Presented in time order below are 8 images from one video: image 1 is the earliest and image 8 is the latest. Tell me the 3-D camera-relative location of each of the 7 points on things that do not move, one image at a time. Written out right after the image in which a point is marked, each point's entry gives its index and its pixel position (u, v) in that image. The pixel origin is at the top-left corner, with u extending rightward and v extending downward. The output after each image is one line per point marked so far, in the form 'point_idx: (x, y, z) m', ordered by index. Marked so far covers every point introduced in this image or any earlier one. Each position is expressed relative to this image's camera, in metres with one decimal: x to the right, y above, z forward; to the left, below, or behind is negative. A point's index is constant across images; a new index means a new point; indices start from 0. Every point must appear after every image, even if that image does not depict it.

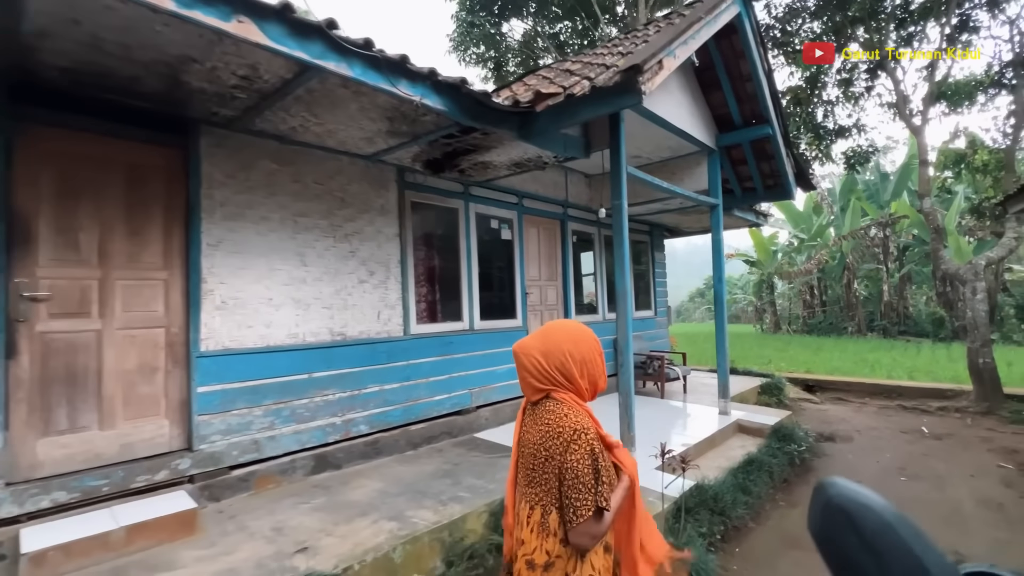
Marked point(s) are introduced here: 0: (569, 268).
0: (+0.8, +0.3, +6.5) m
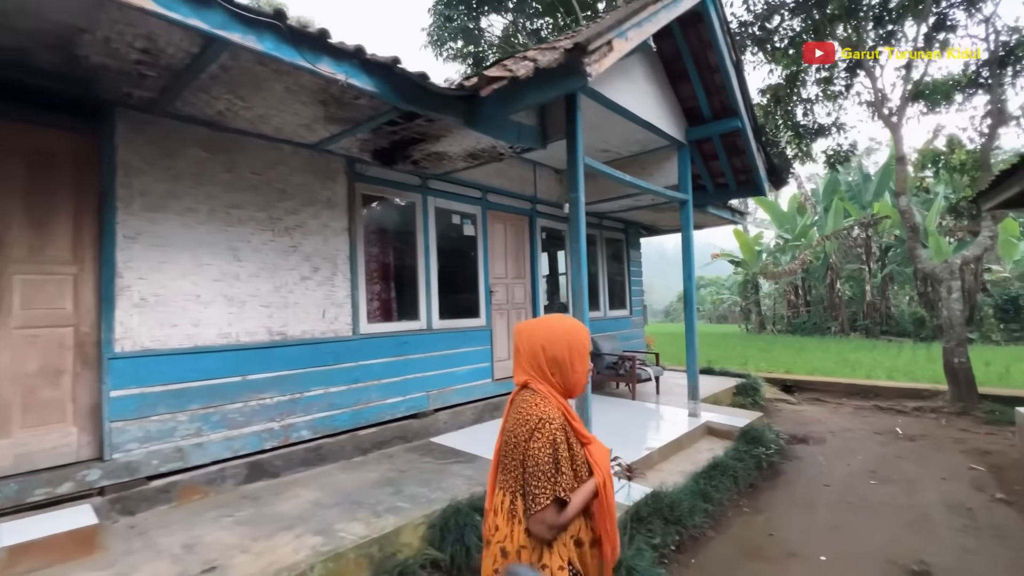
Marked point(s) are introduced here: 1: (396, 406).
0: (+0.3, +0.3, +6.3) m
1: (-1.1, -1.1, +4.5) m
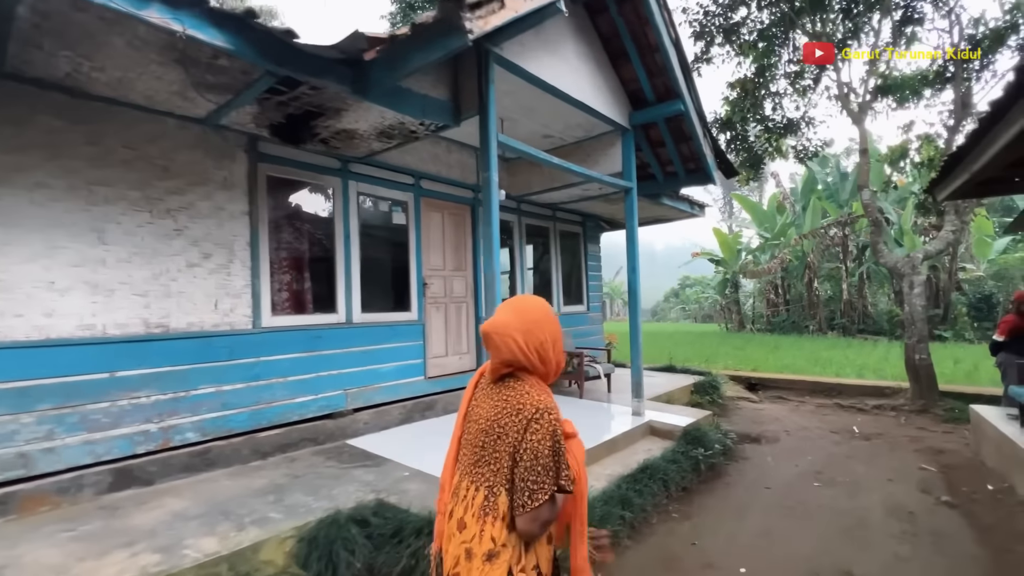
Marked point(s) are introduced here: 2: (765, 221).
0: (-0.4, +0.4, +6.0) m
1: (-1.8, -1.0, +4.1) m
2: (+8.2, +2.0, +14.8) m
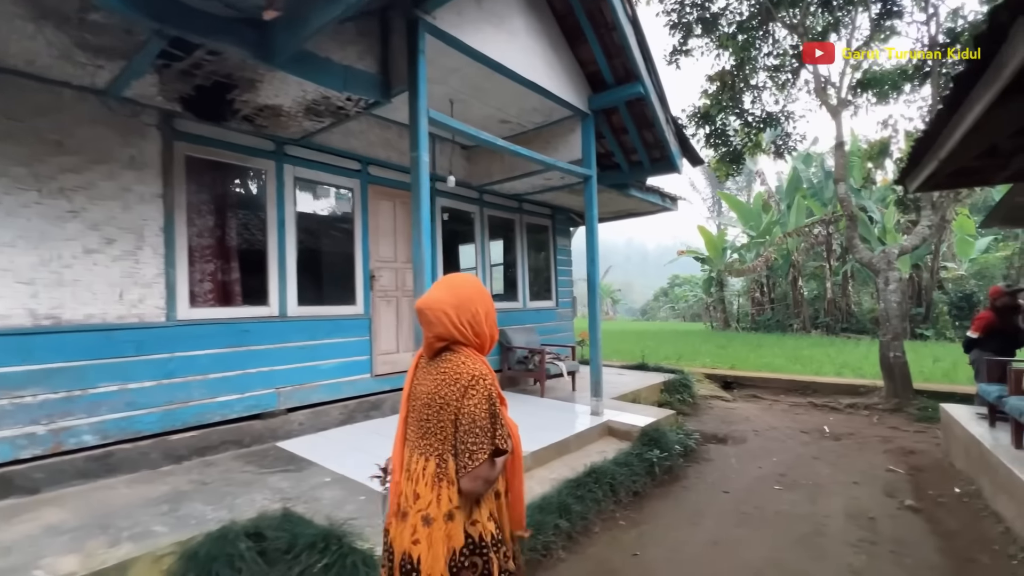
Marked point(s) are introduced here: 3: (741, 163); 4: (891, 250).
0: (-0.9, +0.5, +5.7) m
1: (-2.3, -1.0, +3.8) m
2: (+7.5, +2.1, +14.6) m
3: (+5.1, +2.8, +10.4) m
4: (+6.0, +0.6, +7.4) m
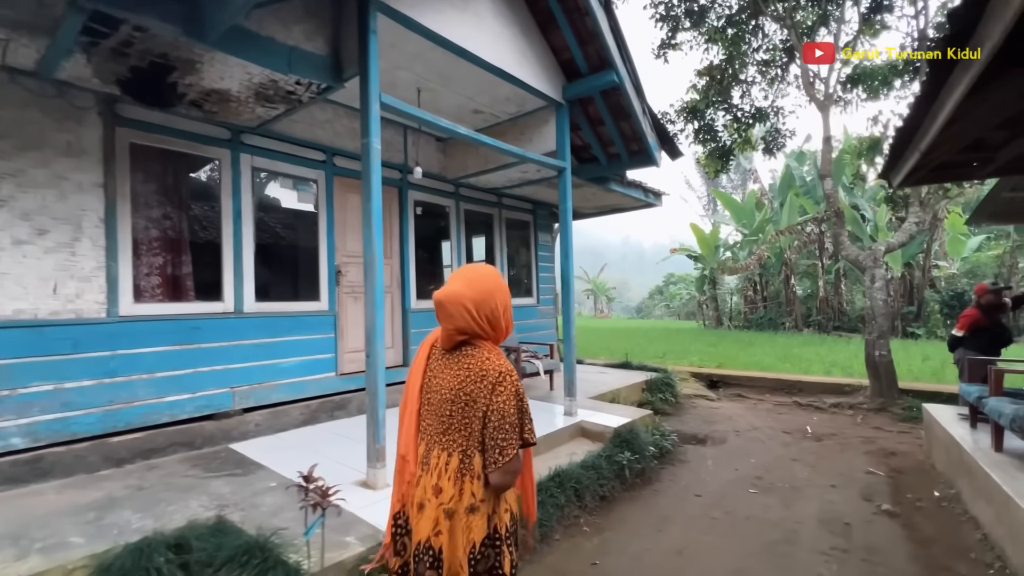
0: (-1.2, +0.5, +5.5) m
1: (-2.6, -0.9, +3.7) m
2: (+7.2, +2.2, +14.5) m
3: (+4.8, +2.8, +10.3) m
4: (+5.7, +0.6, +7.3) m
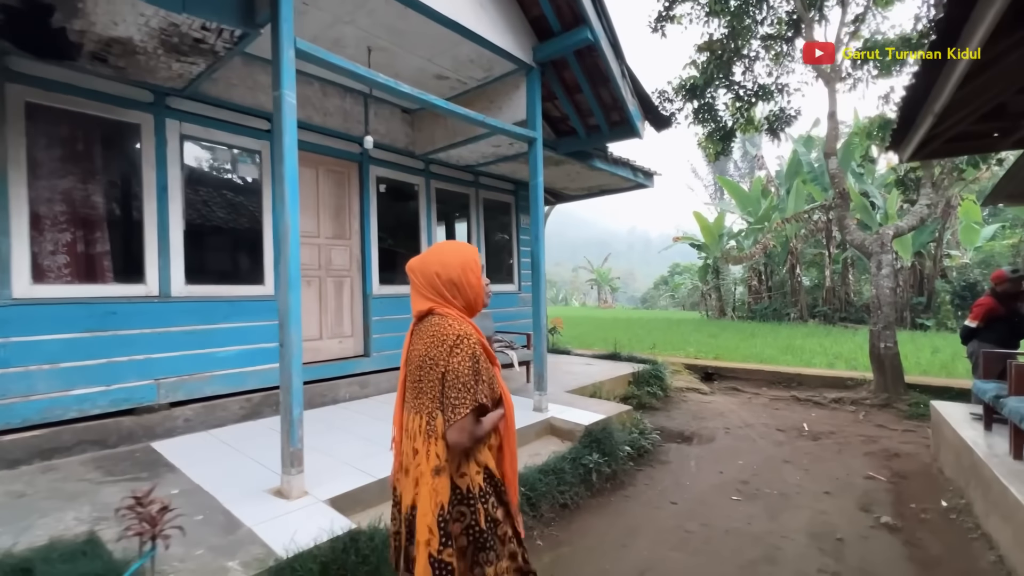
0: (-1.5, +0.7, +5.1) m
1: (-3.0, -0.8, +3.3) m
2: (+7.0, +2.5, +13.9) m
3: (+4.5, +3.1, +9.7) m
4: (+5.4, +0.8, +6.7) m
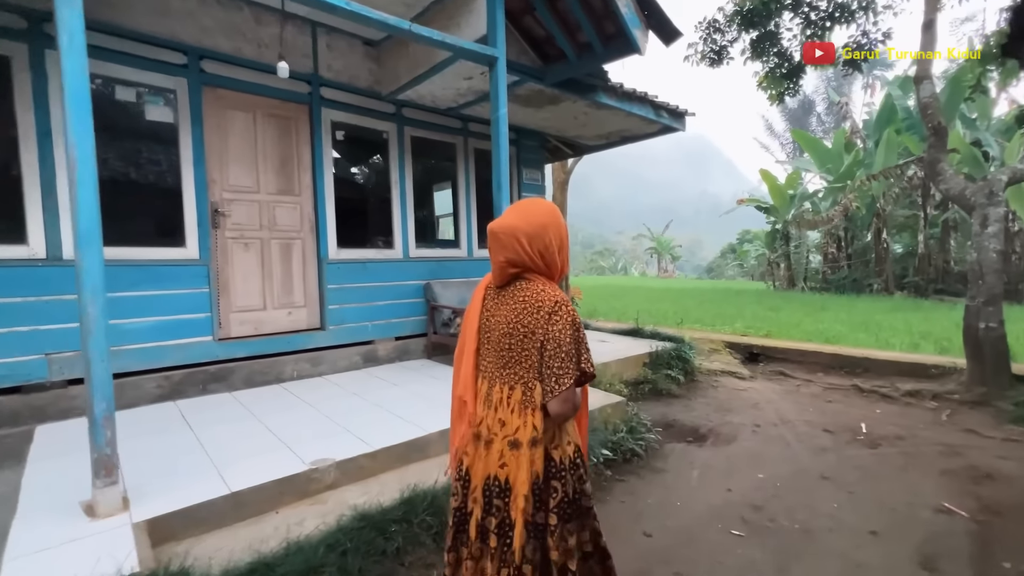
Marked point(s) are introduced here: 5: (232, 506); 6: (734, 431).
0: (-1.8, +1.0, +4.4) m
1: (-3.4, -0.5, +2.9) m
2: (+7.8, +3.4, +11.9) m
3: (+4.9, +3.7, +8.0) m
4: (+5.3, +1.2, +5.1) m
5: (-1.3, -1.0, +2.2) m
6: (+2.0, -1.3, +4.3) m
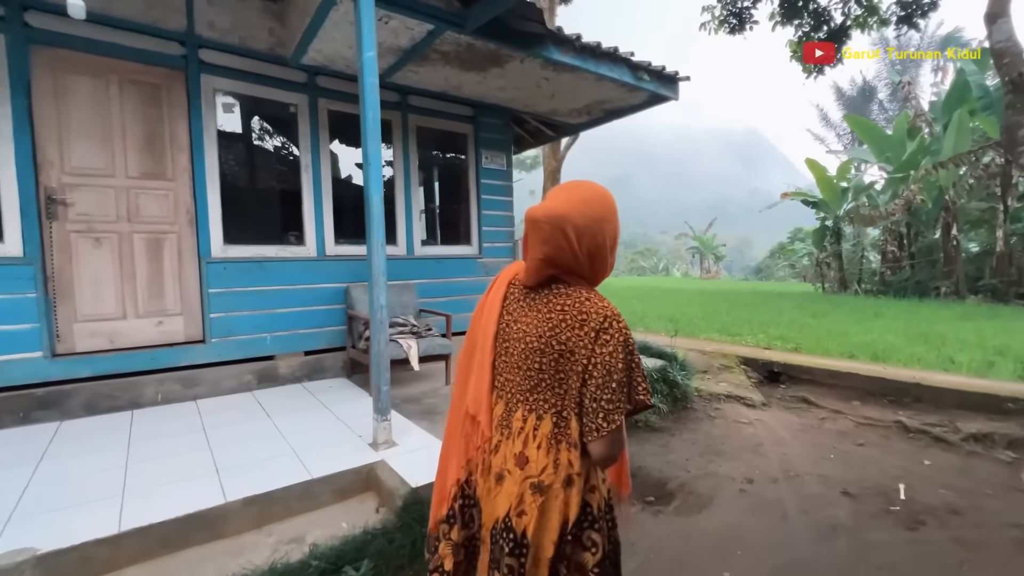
0: (-2.4, +1.0, +3.6) m
1: (-4.1, -0.6, +2.3) m
2: (+7.9, +3.3, +10.3) m
3: (+4.6, +3.6, +6.7) m
4: (+4.7, +1.2, +3.7) m
5: (-2.1, -1.1, +1.4) m
6: (+1.4, -1.4, +3.2) m
